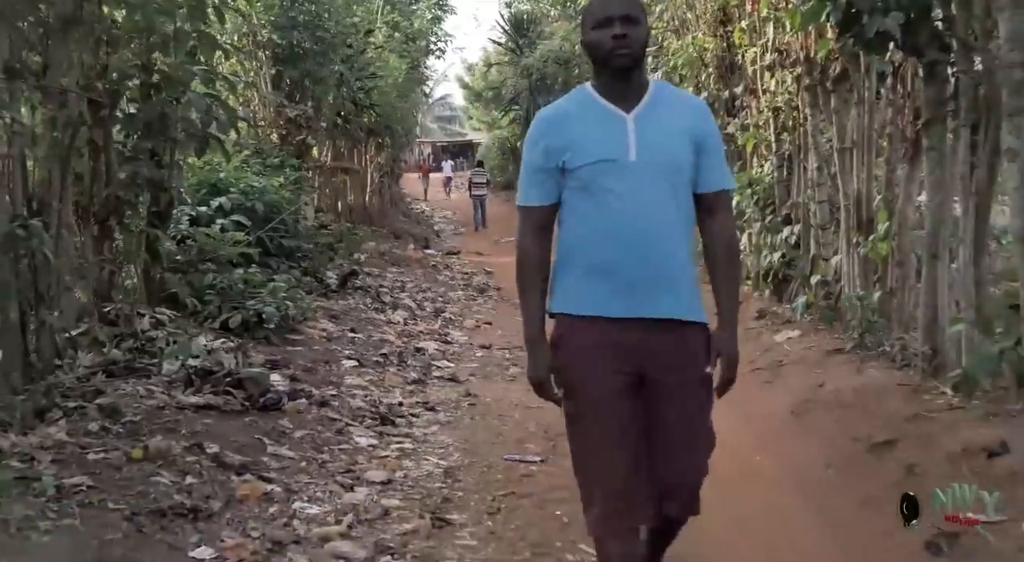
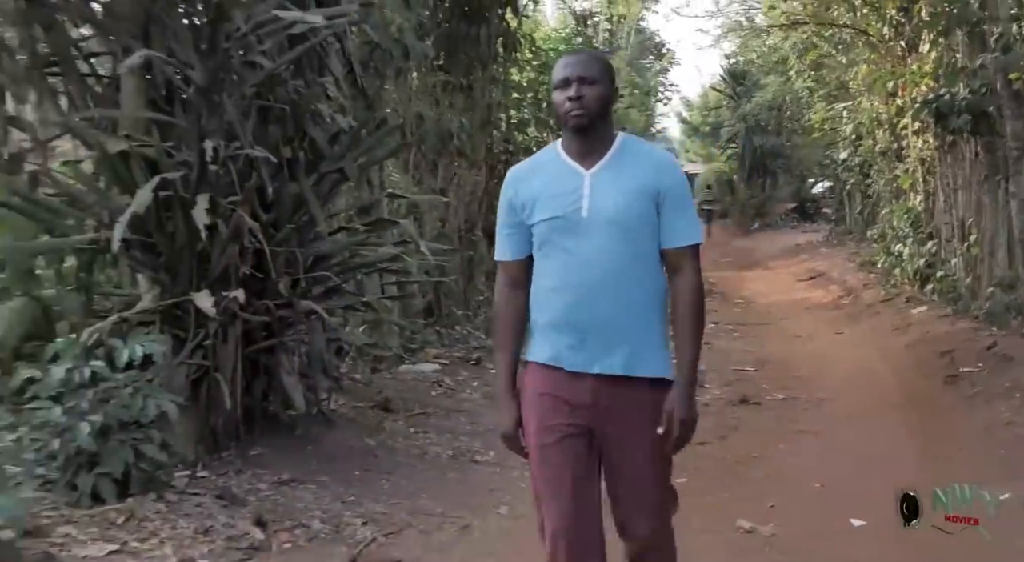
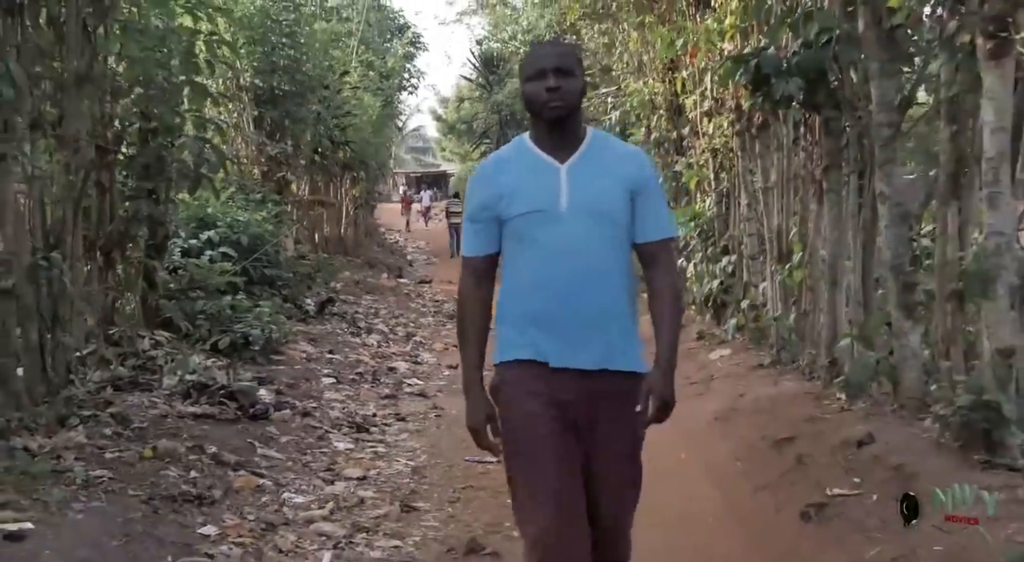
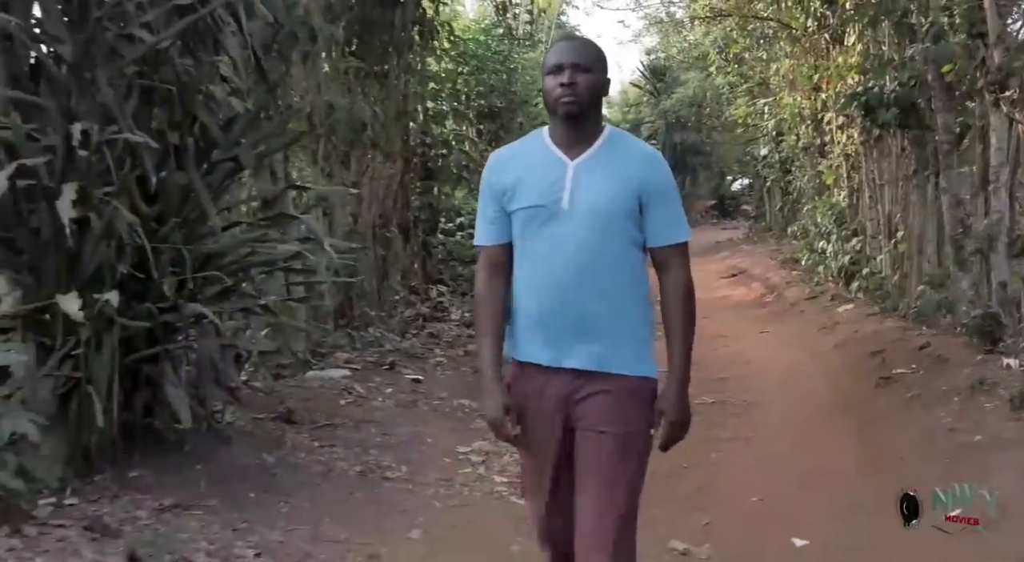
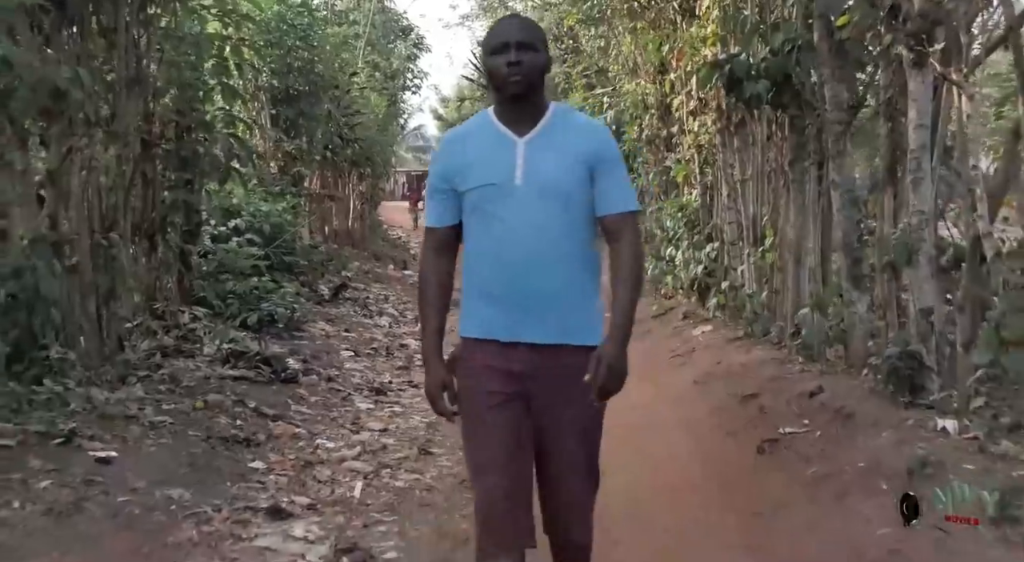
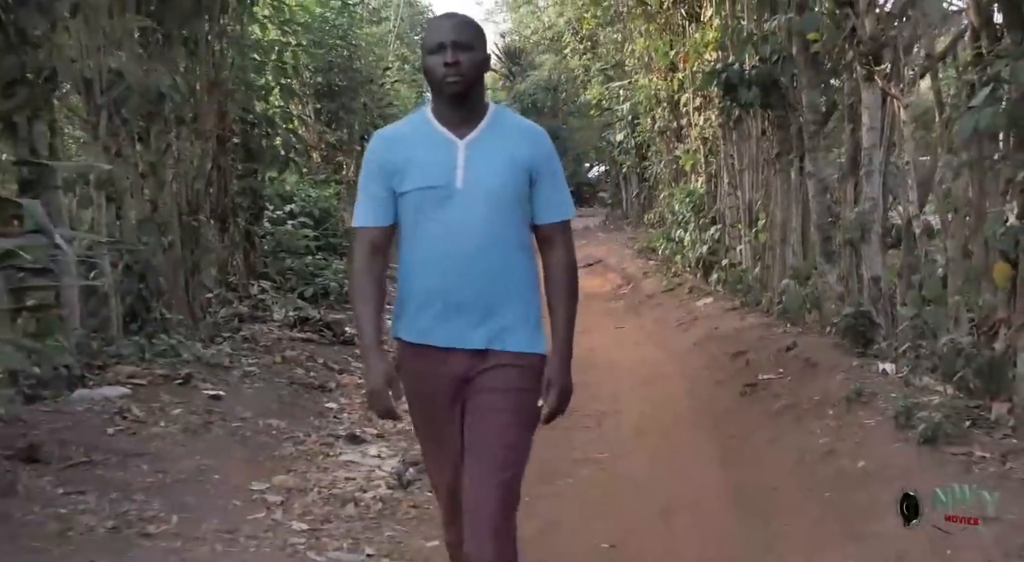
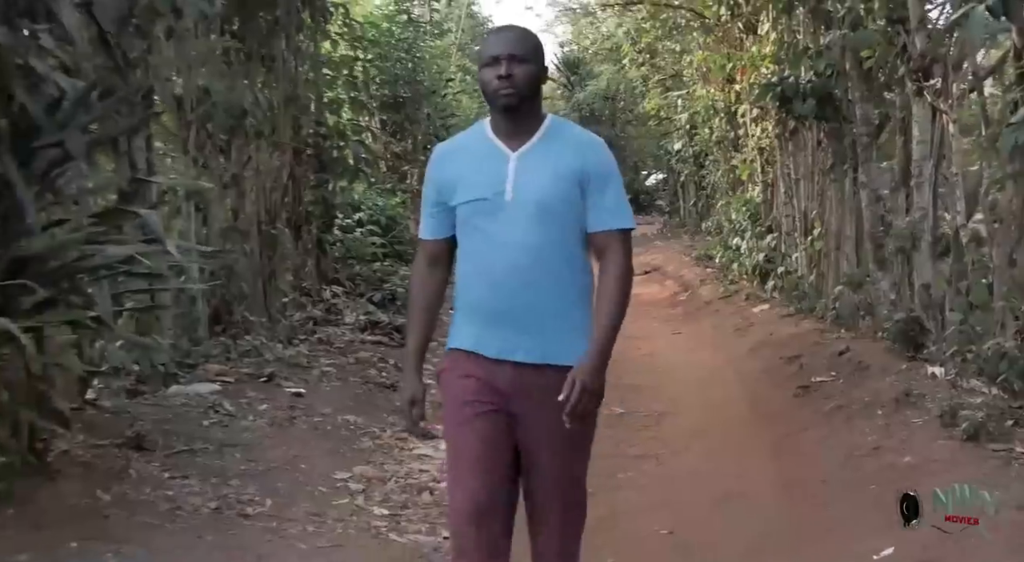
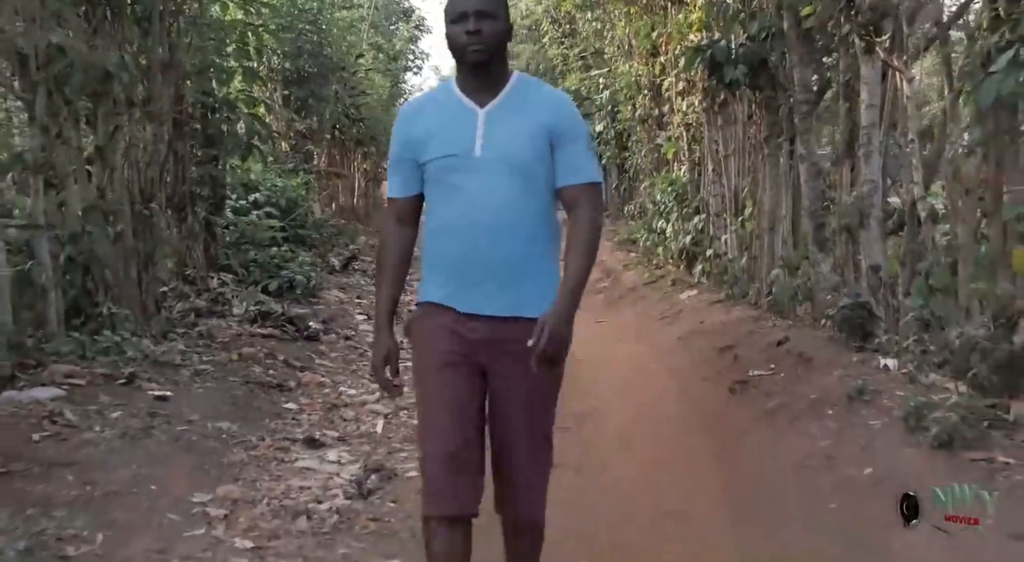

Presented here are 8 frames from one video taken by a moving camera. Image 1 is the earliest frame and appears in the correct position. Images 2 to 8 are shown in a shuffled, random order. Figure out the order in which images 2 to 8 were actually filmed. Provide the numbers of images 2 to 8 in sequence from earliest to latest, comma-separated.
3, 5, 8, 6, 7, 4, 2
